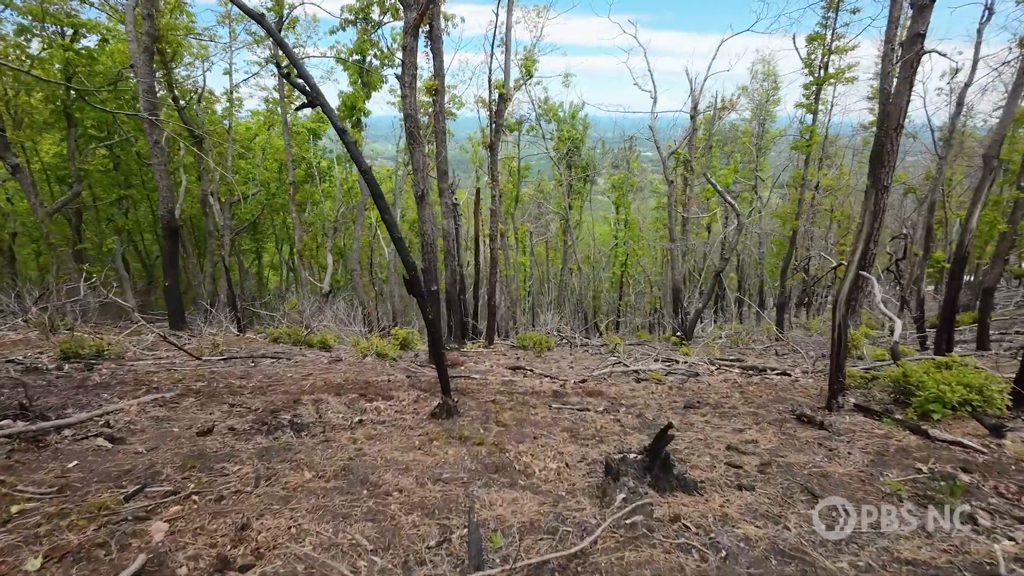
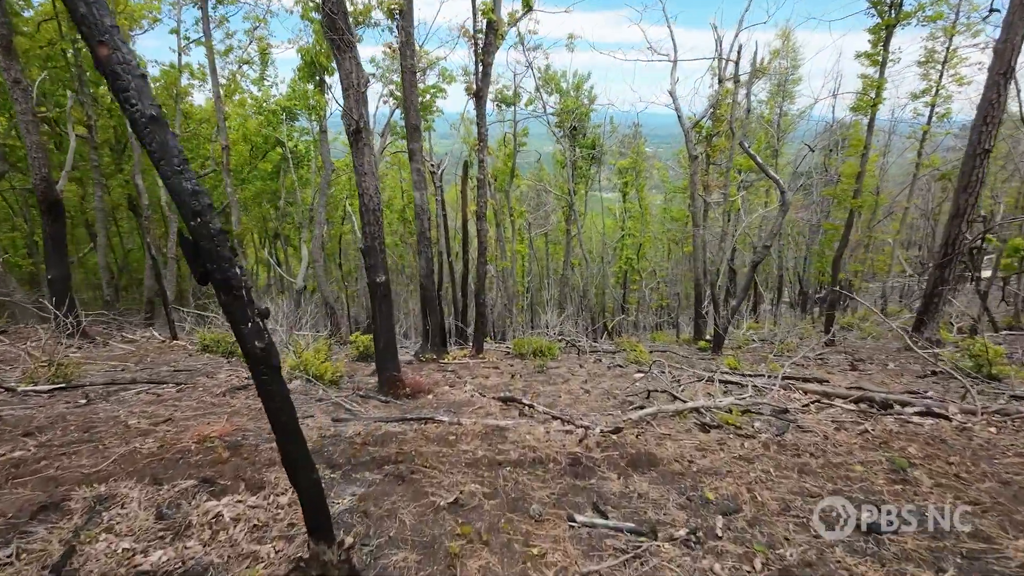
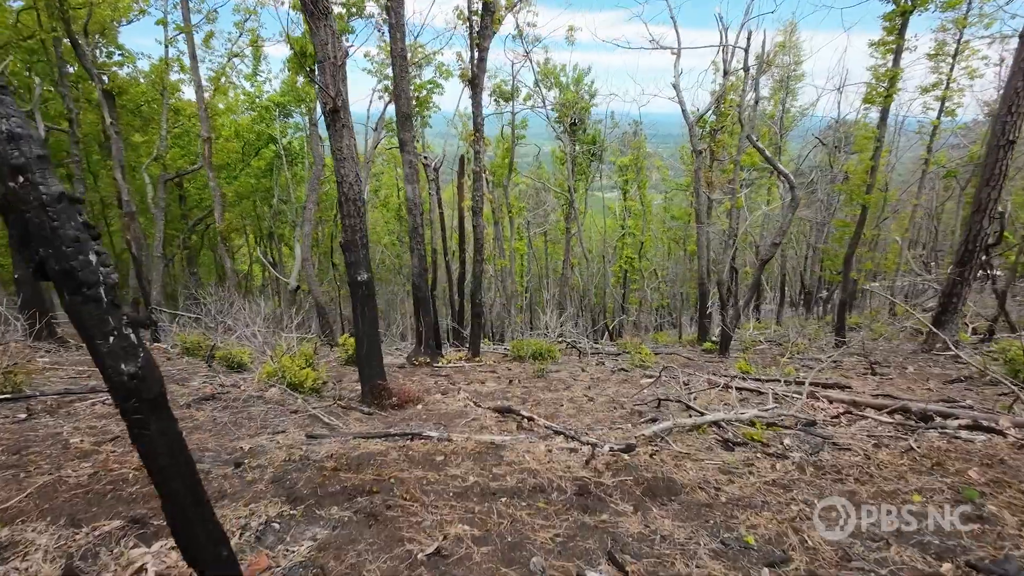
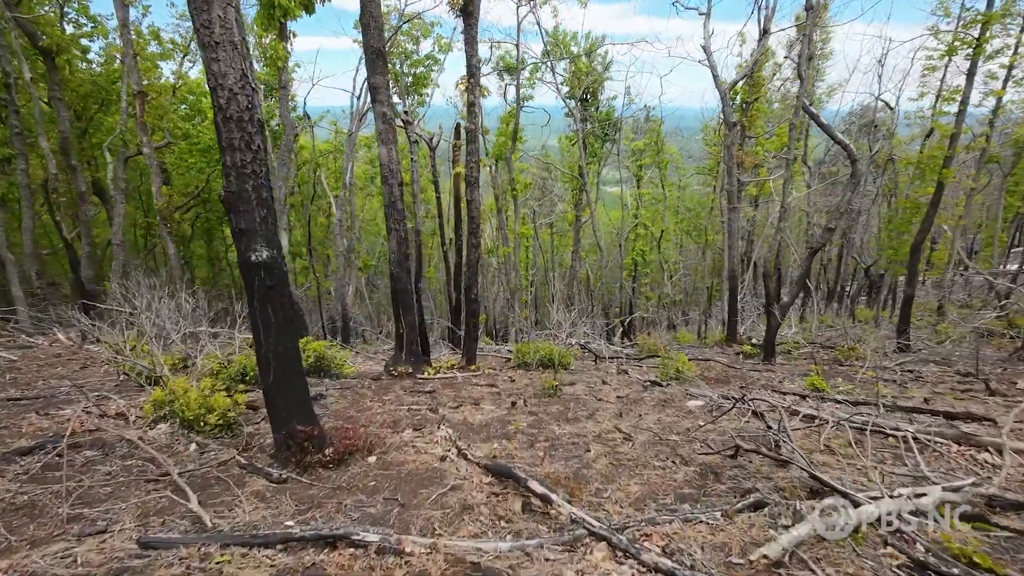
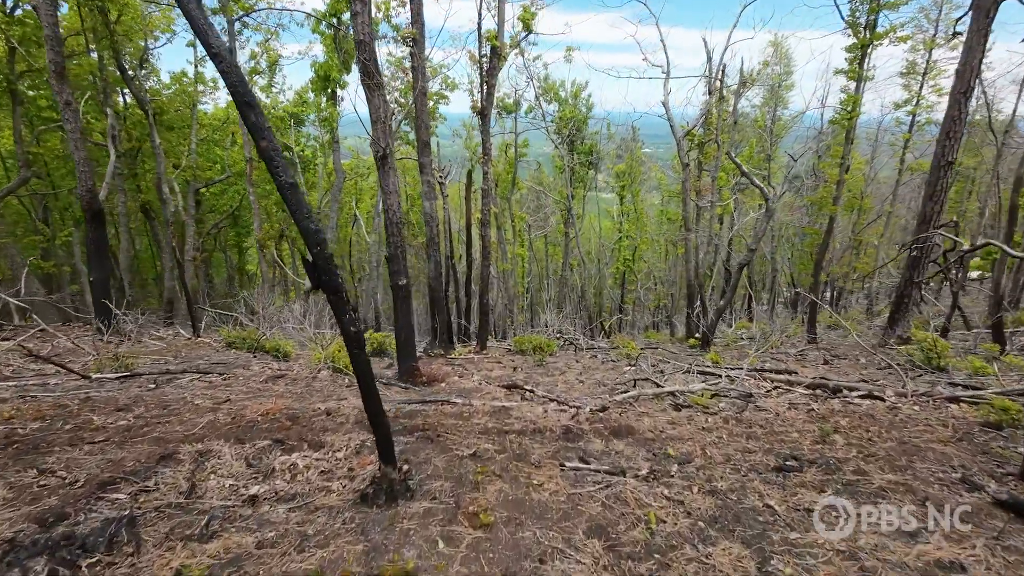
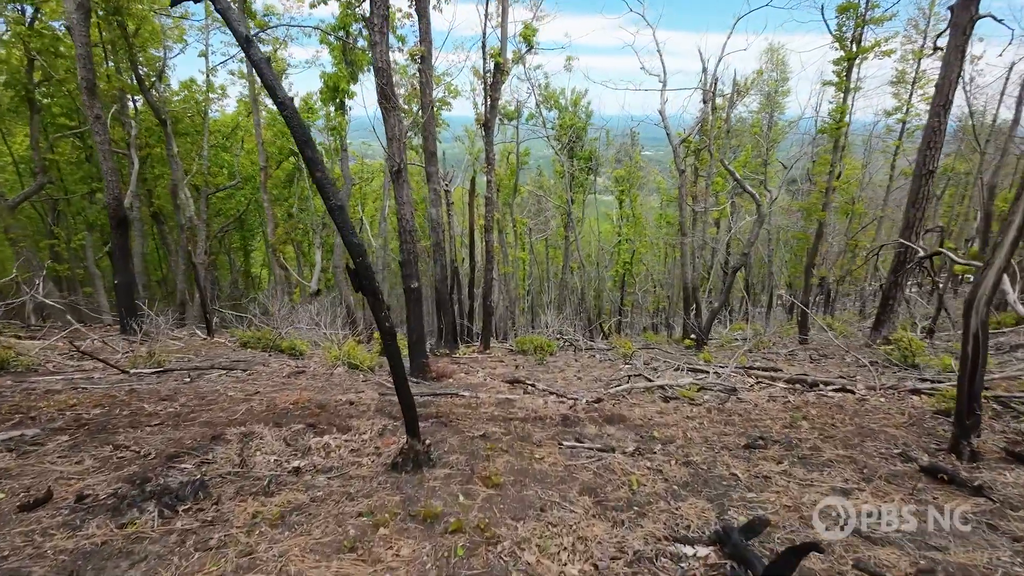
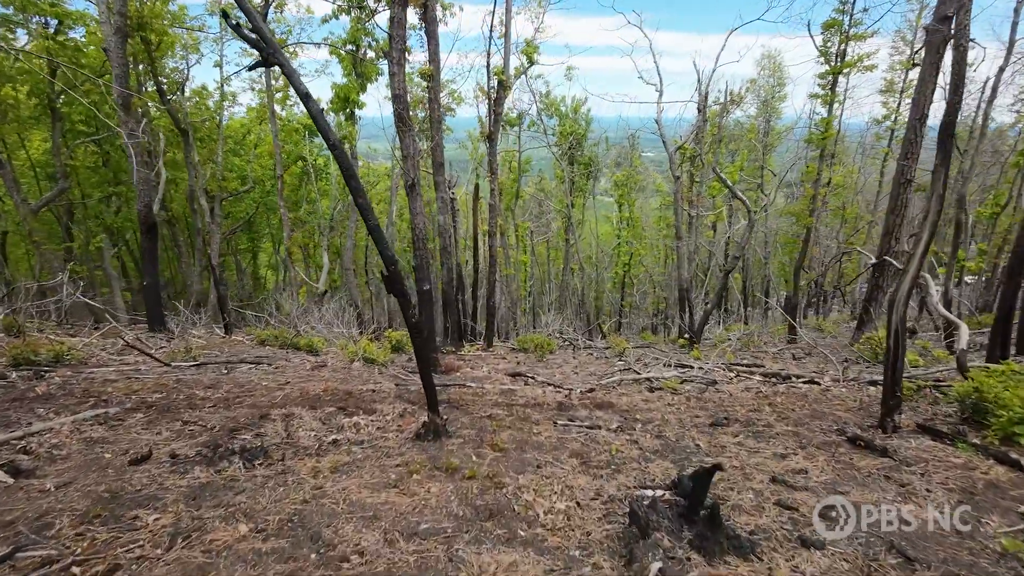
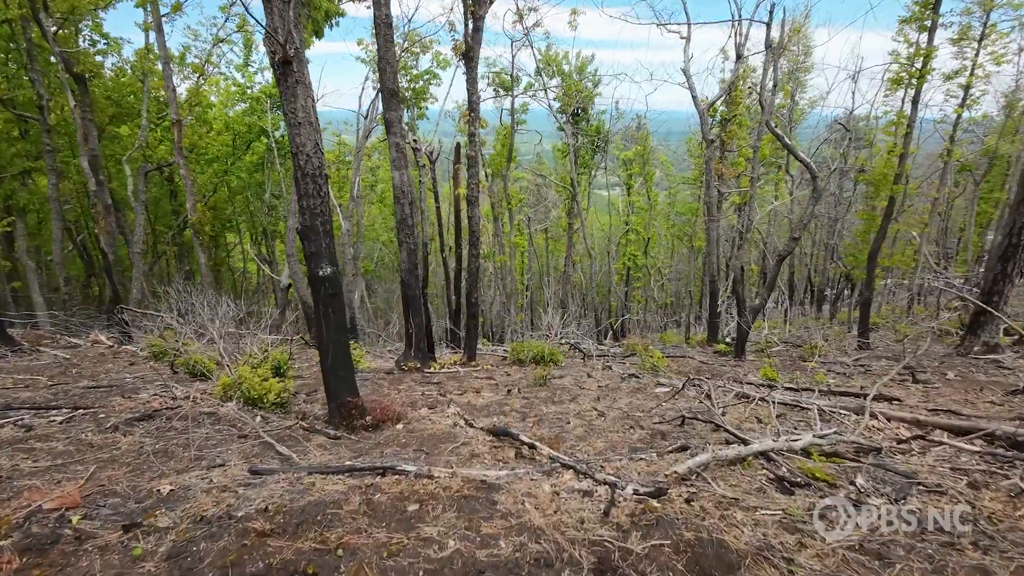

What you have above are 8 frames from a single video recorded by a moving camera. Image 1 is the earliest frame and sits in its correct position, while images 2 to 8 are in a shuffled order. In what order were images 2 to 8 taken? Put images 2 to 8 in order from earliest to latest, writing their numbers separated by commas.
7, 6, 5, 2, 3, 8, 4
